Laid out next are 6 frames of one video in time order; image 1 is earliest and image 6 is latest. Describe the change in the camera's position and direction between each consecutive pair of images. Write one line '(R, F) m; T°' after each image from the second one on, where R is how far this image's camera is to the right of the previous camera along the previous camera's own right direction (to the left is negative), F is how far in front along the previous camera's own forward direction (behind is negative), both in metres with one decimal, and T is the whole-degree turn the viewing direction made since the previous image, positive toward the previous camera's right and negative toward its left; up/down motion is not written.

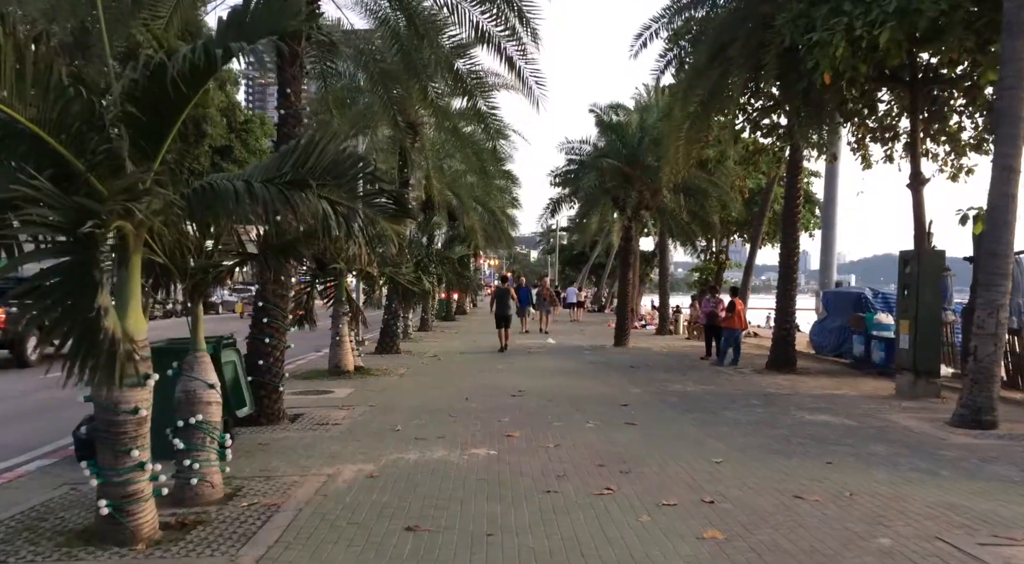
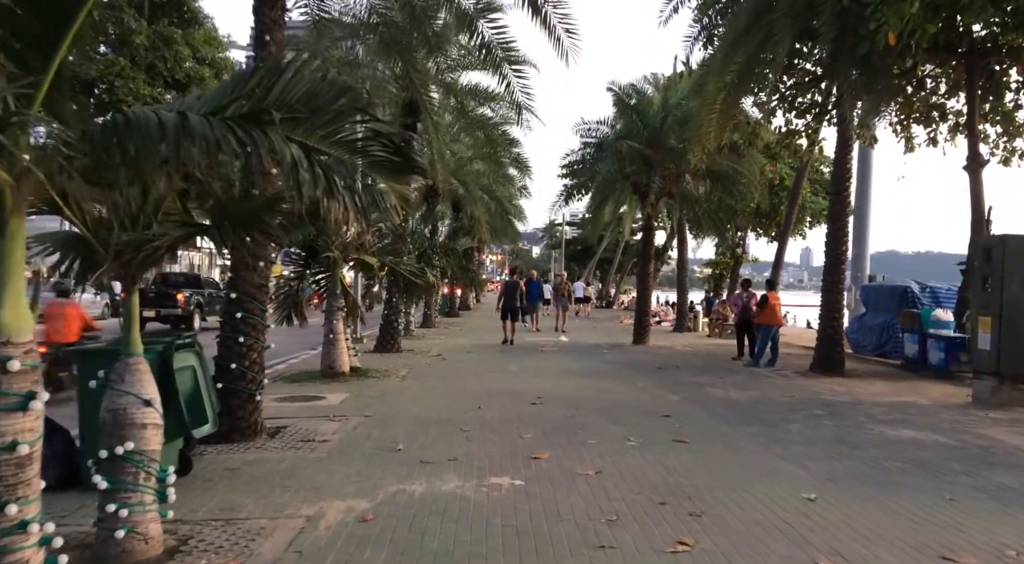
(-0.2, +1.6) m; 0°
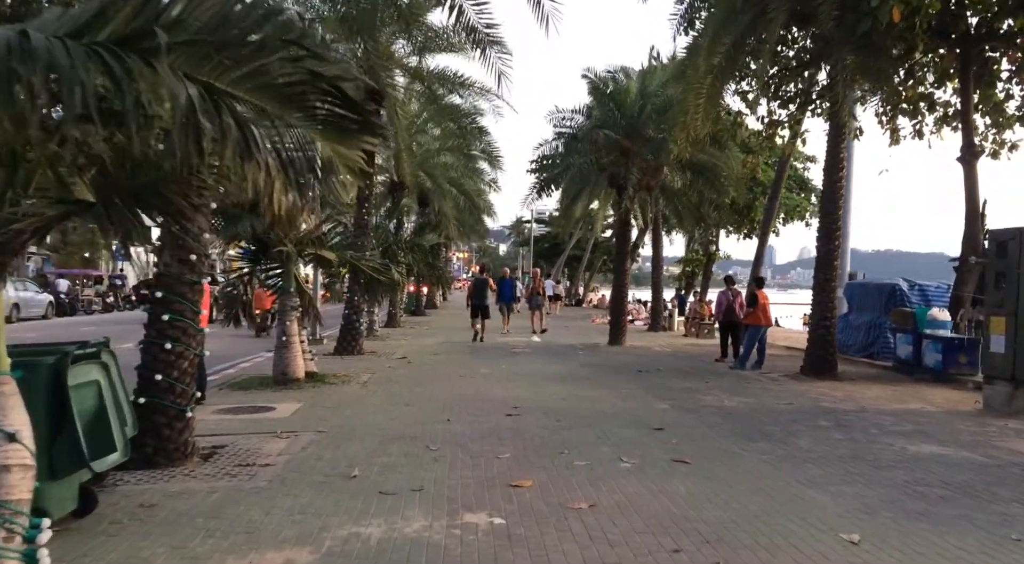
(-0.1, +1.1) m; +2°
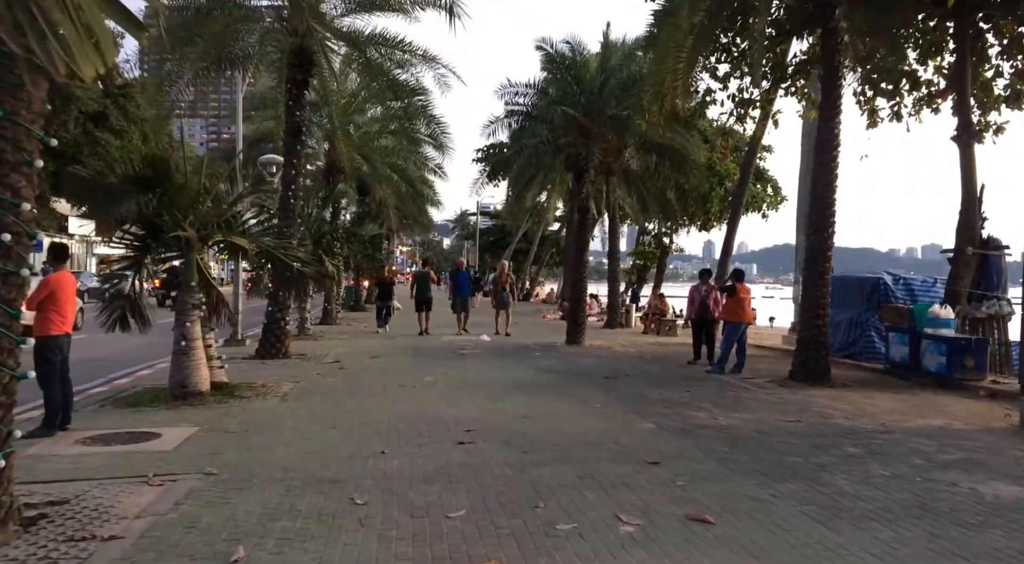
(-0.1, +1.9) m; +4°
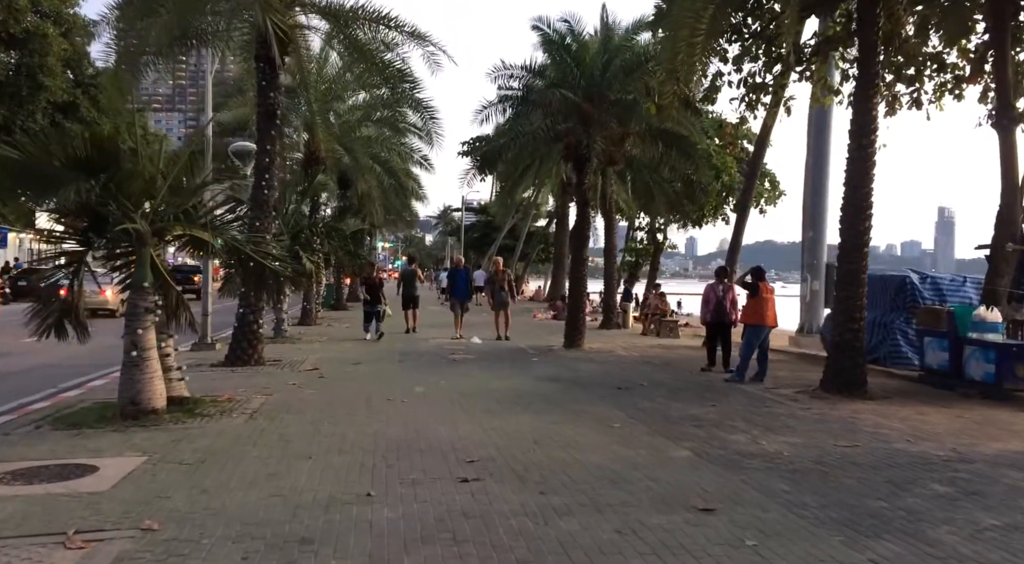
(-0.2, +1.3) m; +1°
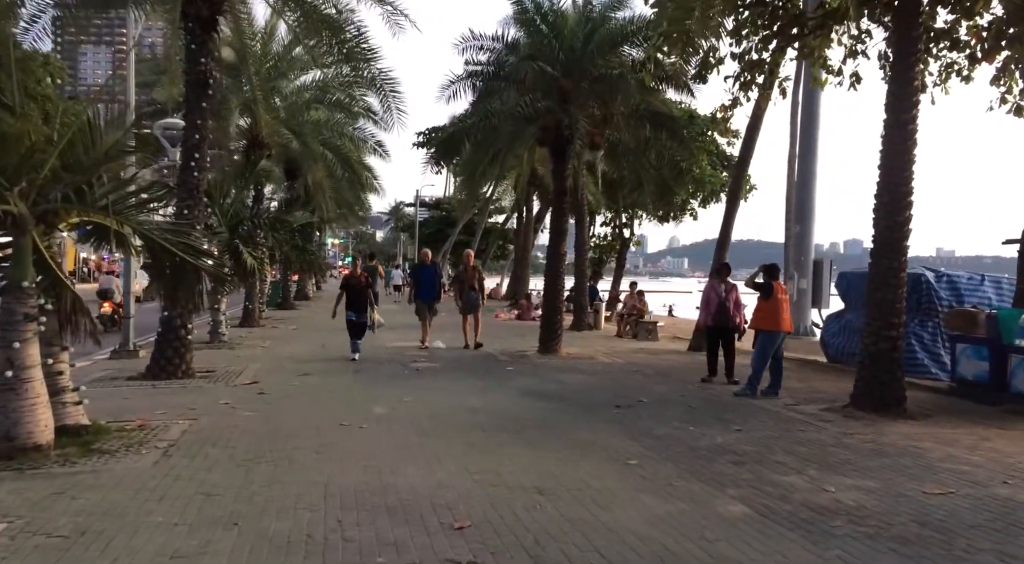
(-0.3, +1.8) m; +3°
